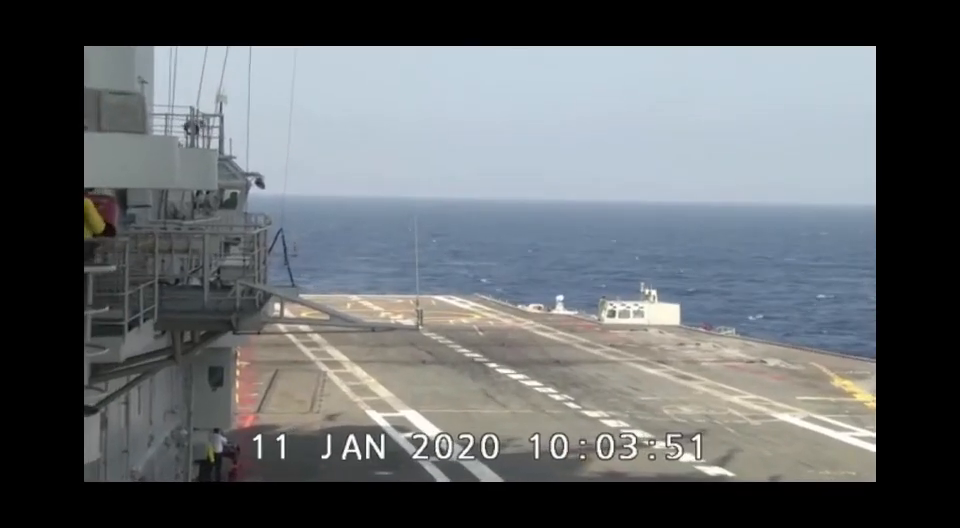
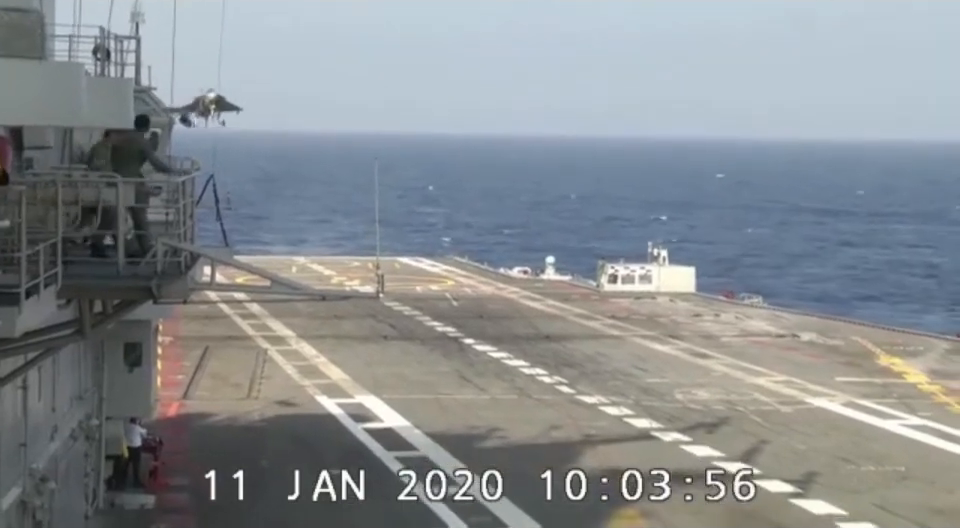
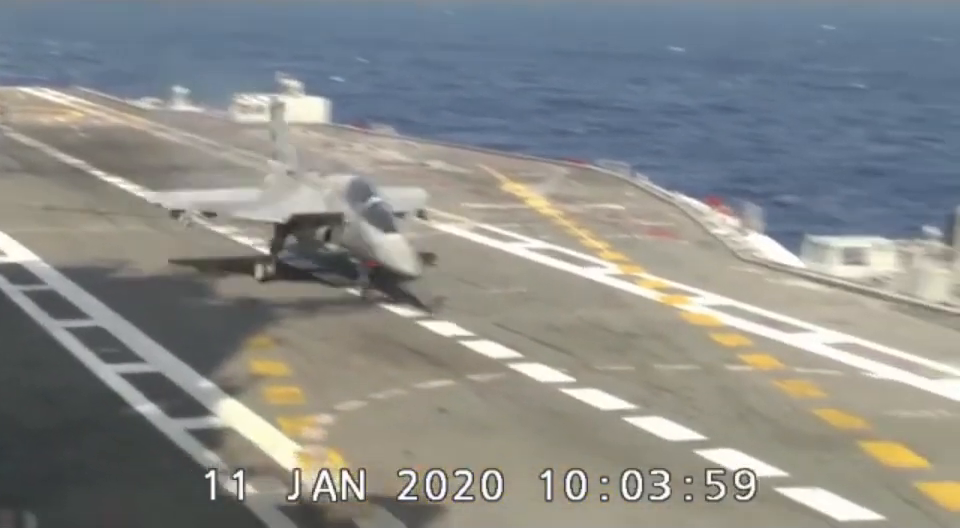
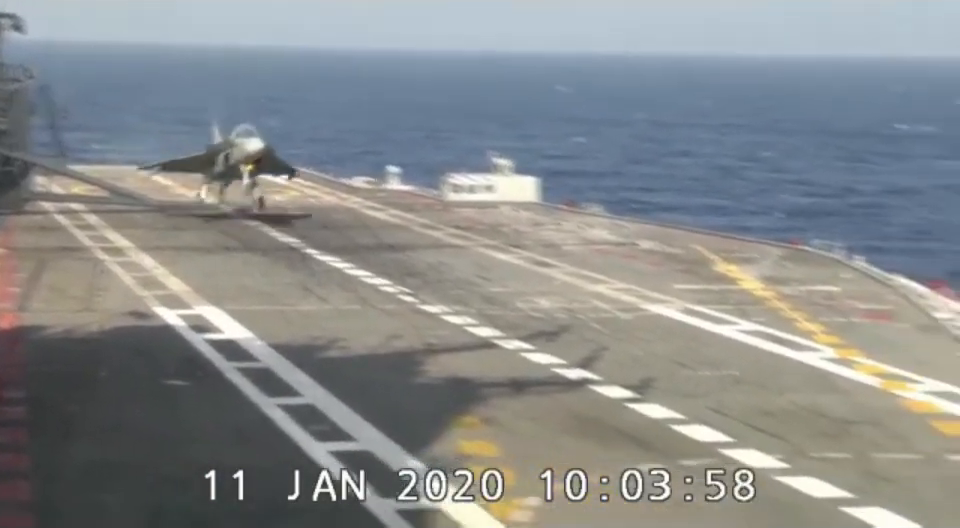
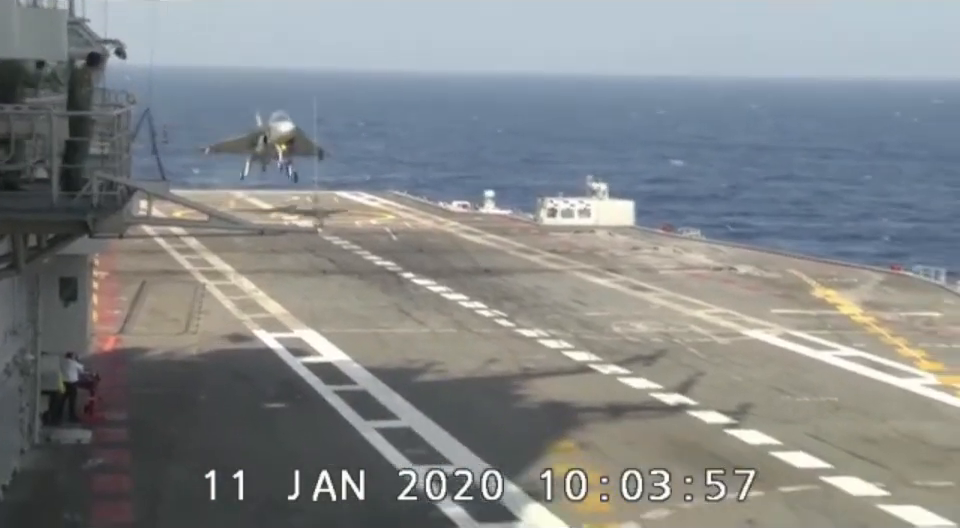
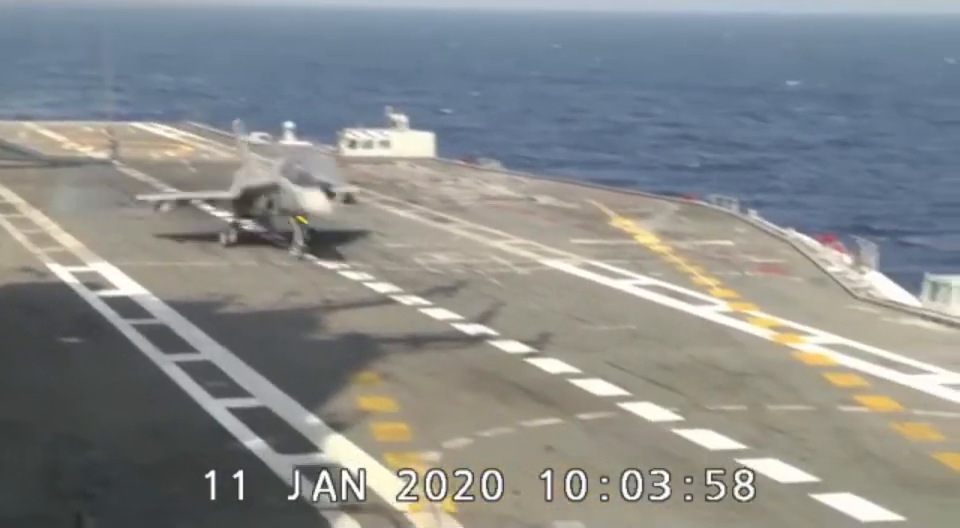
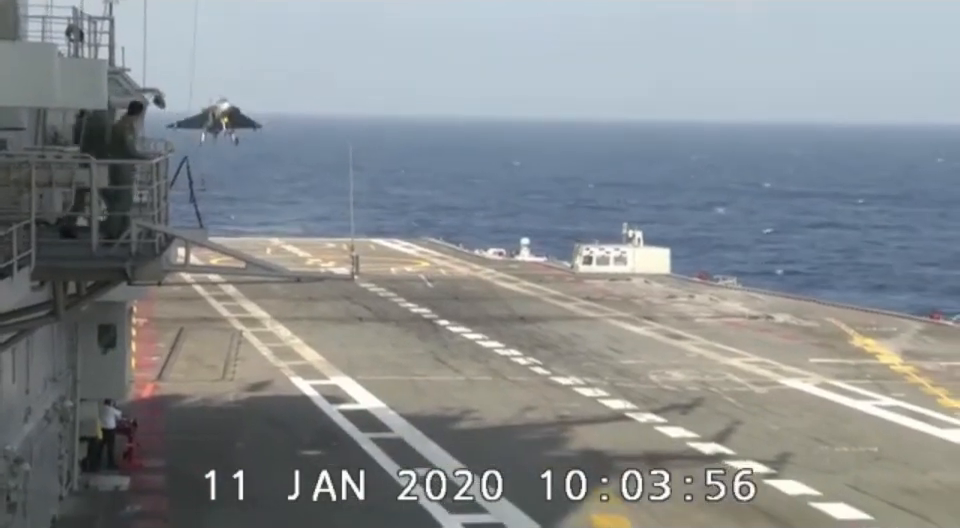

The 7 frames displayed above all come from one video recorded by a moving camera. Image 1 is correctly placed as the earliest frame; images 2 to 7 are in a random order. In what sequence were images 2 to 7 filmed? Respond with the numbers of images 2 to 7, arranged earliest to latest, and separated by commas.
2, 7, 5, 4, 6, 3
